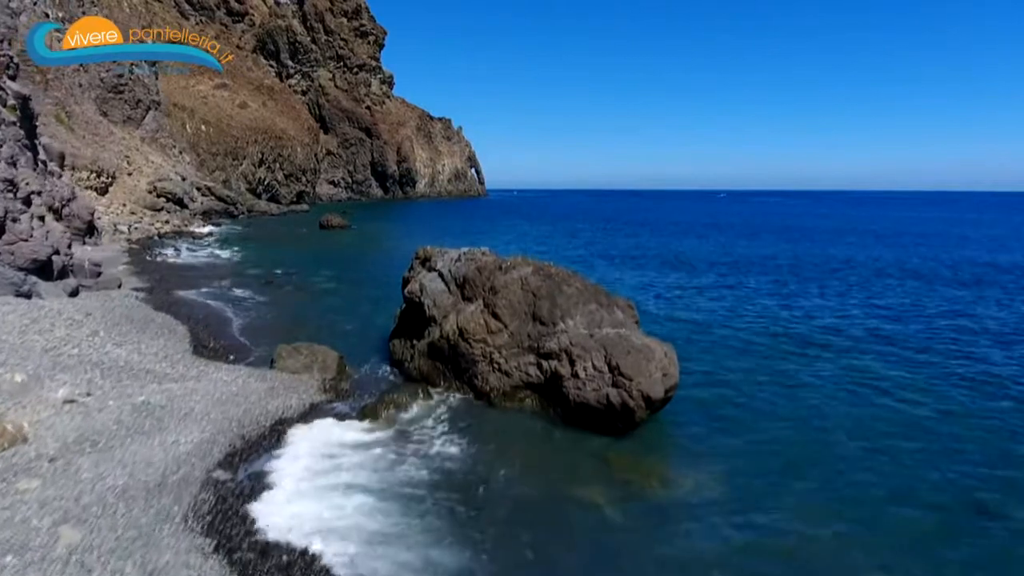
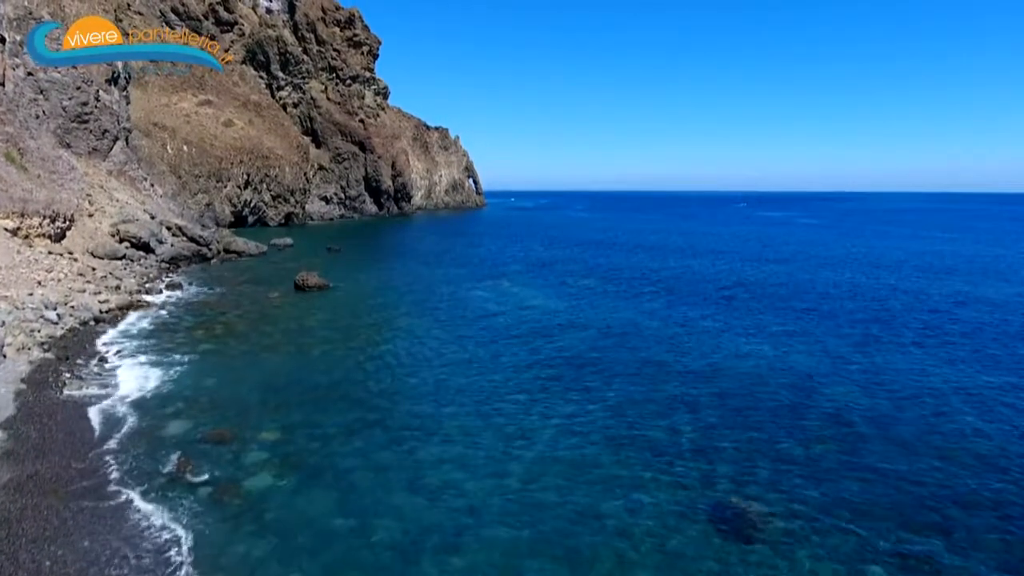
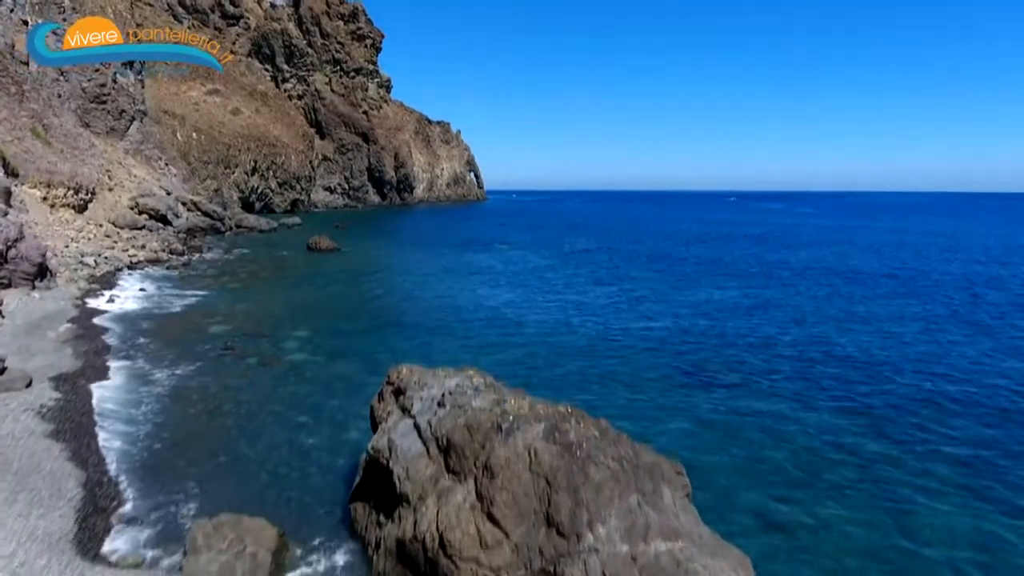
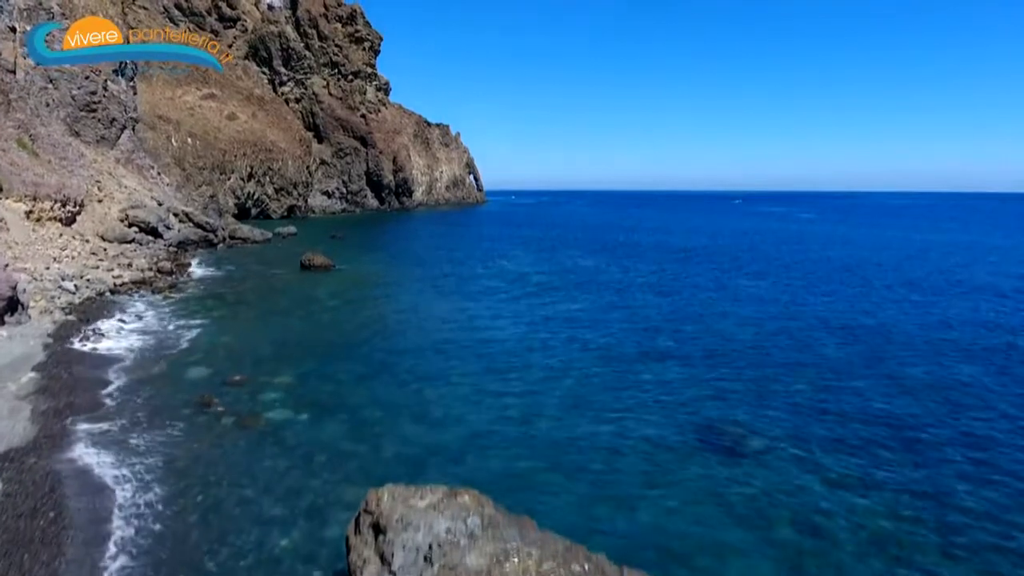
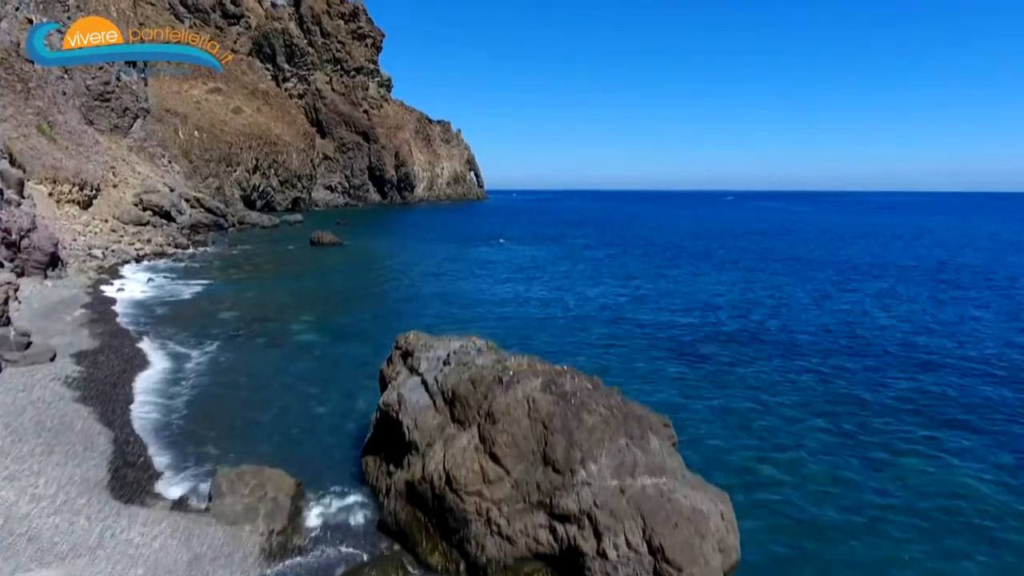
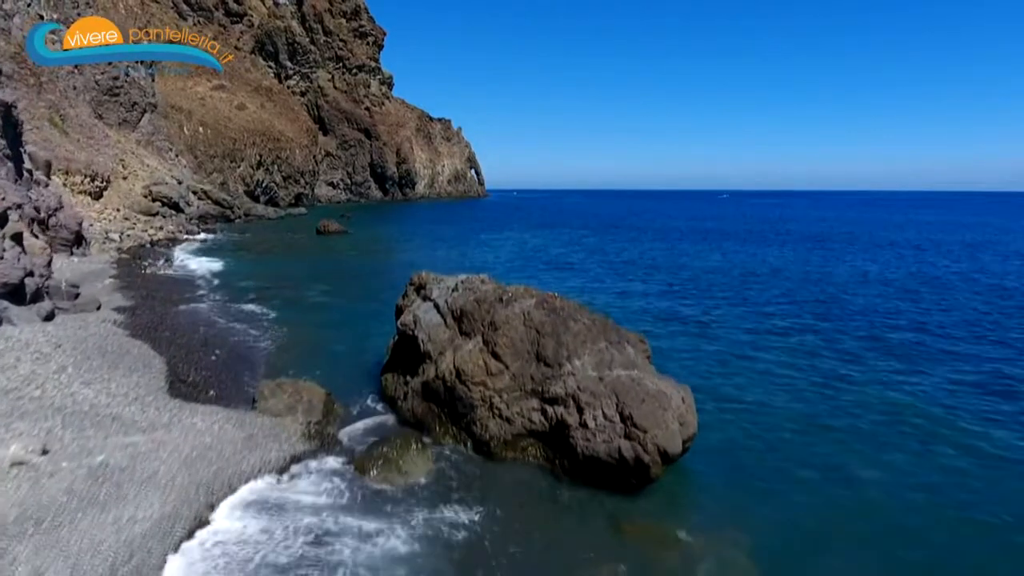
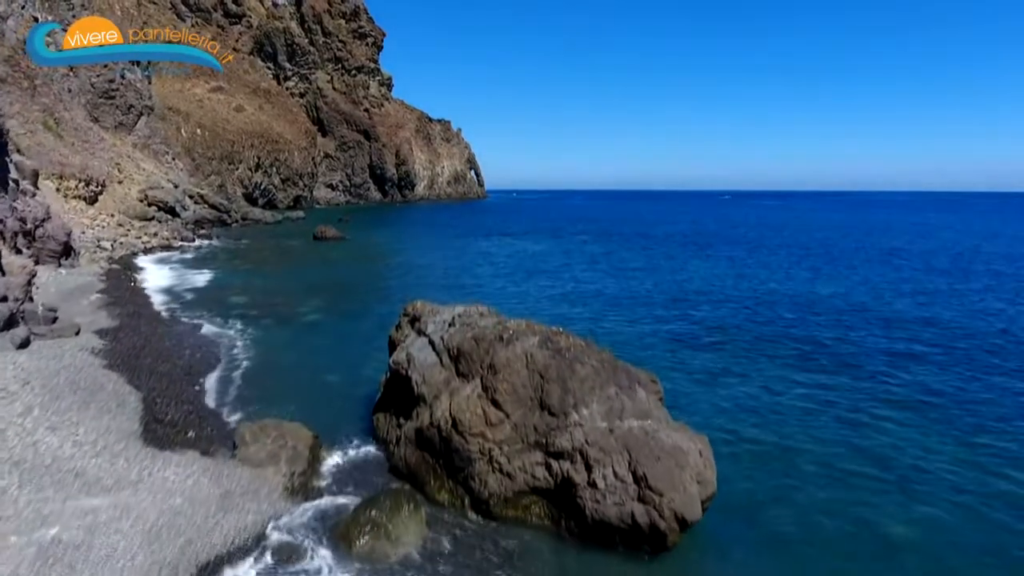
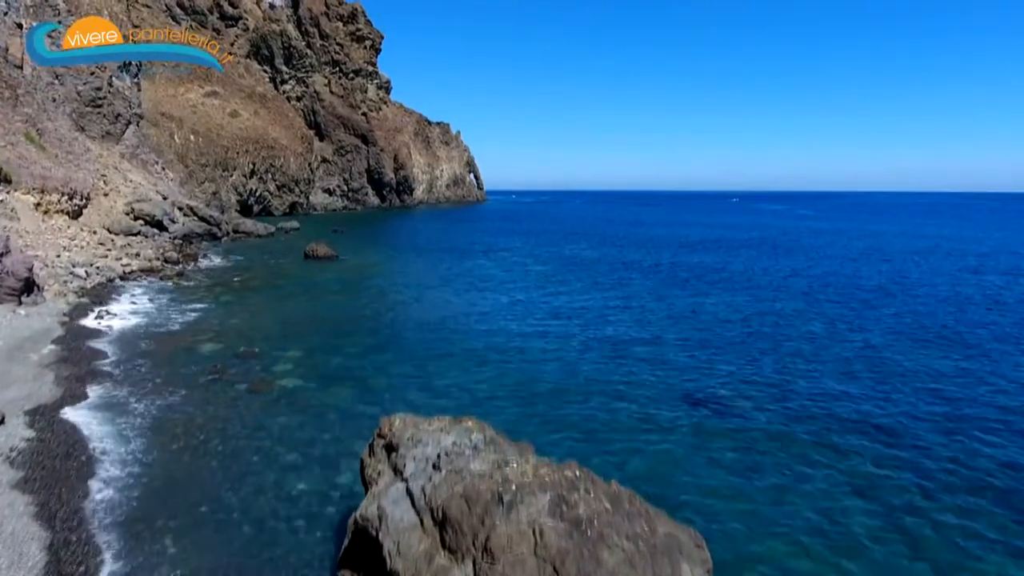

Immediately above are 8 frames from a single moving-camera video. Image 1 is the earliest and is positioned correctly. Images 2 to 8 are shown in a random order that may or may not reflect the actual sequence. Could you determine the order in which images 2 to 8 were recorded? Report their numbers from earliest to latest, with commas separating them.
6, 7, 5, 3, 8, 4, 2
